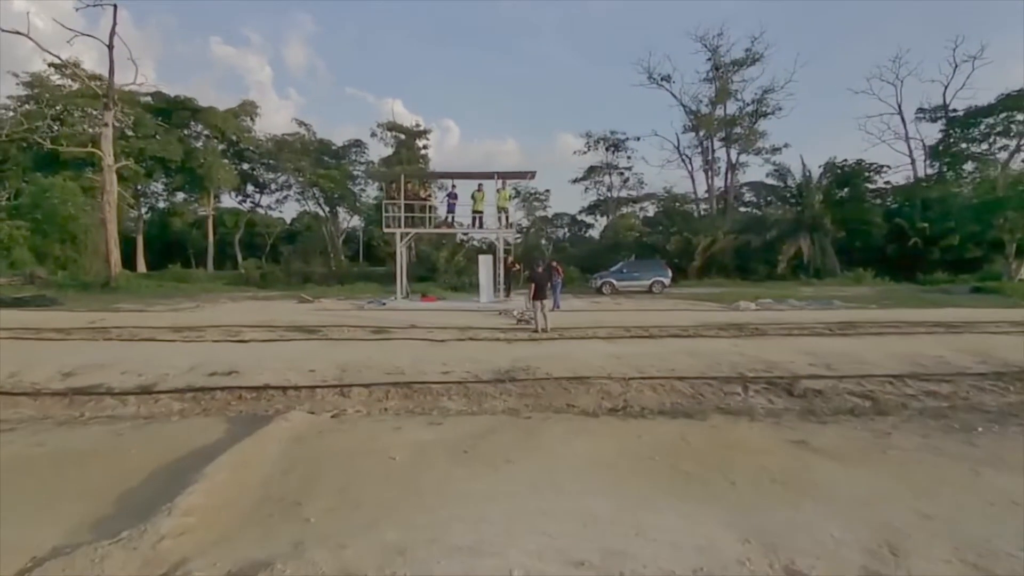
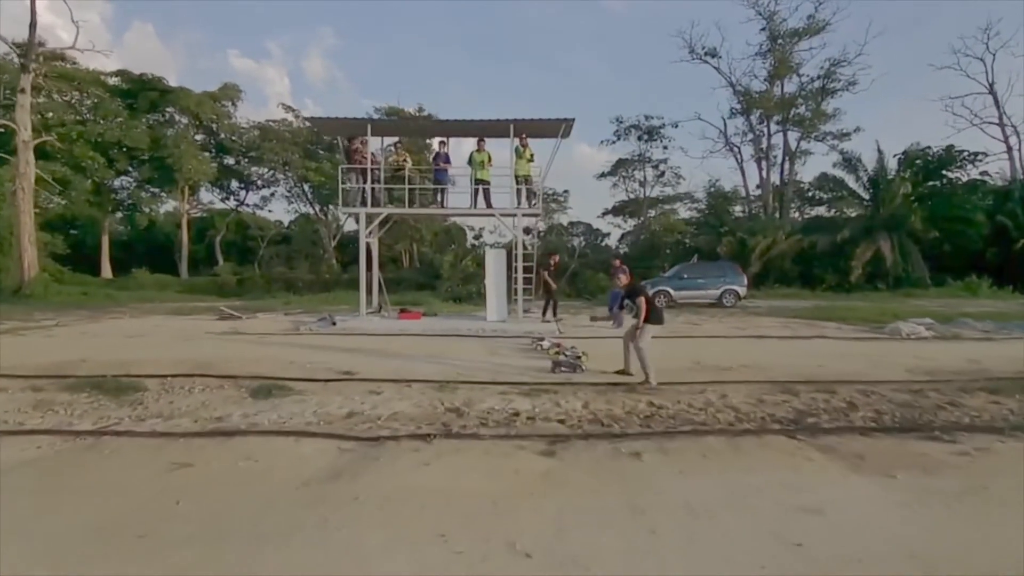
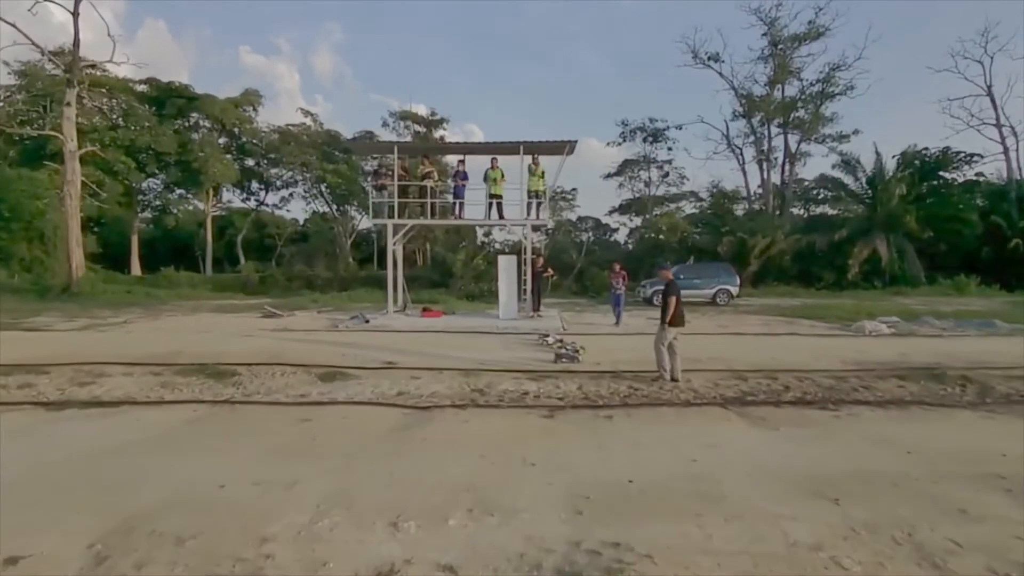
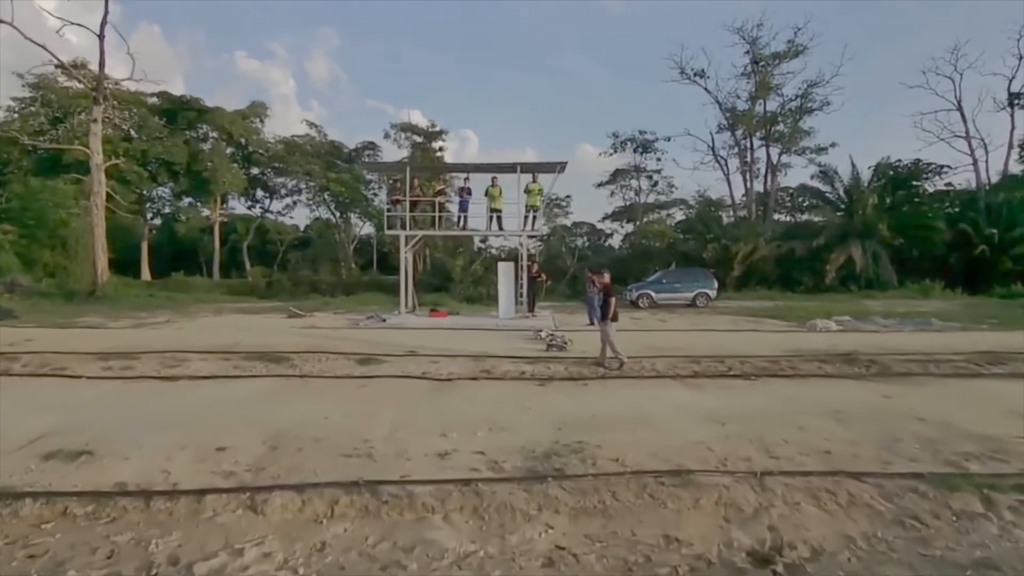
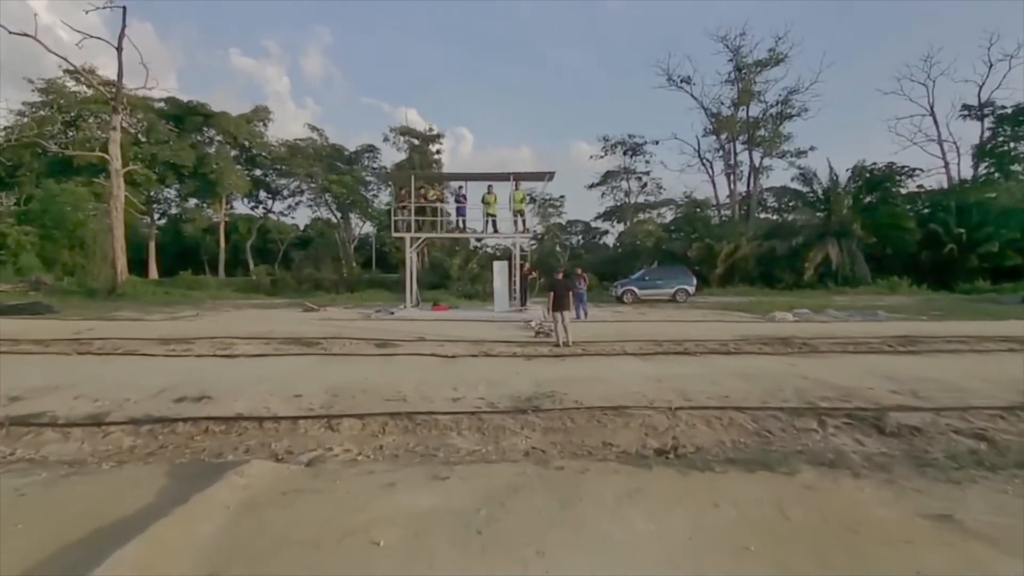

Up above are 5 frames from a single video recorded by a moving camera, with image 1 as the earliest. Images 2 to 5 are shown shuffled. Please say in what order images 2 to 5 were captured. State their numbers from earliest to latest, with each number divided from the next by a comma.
5, 4, 3, 2
